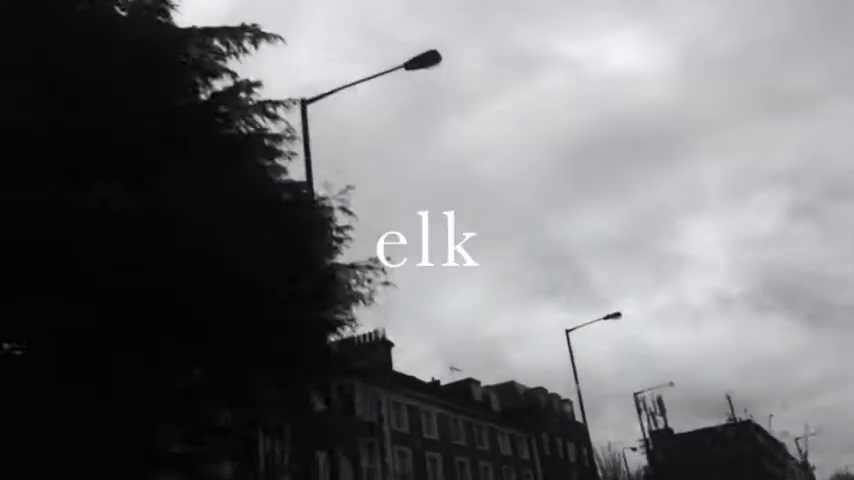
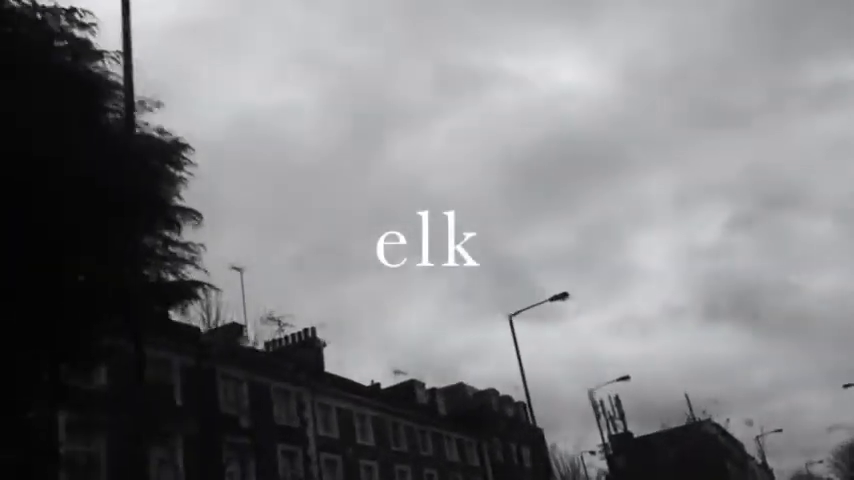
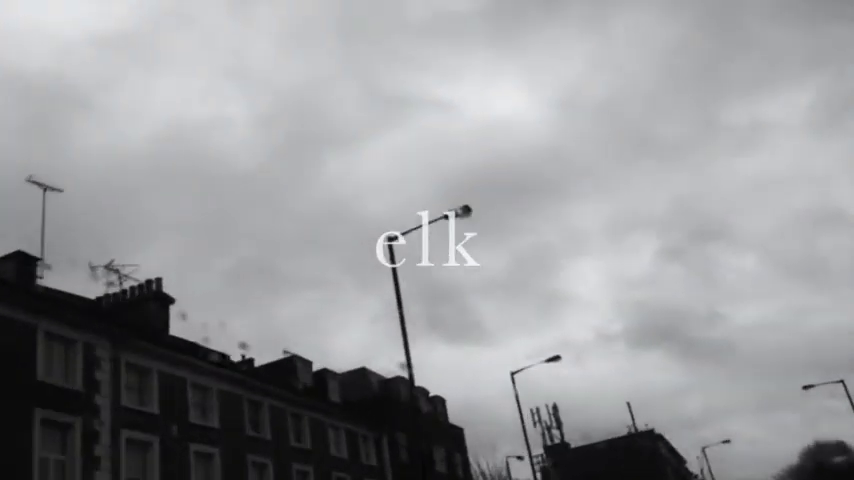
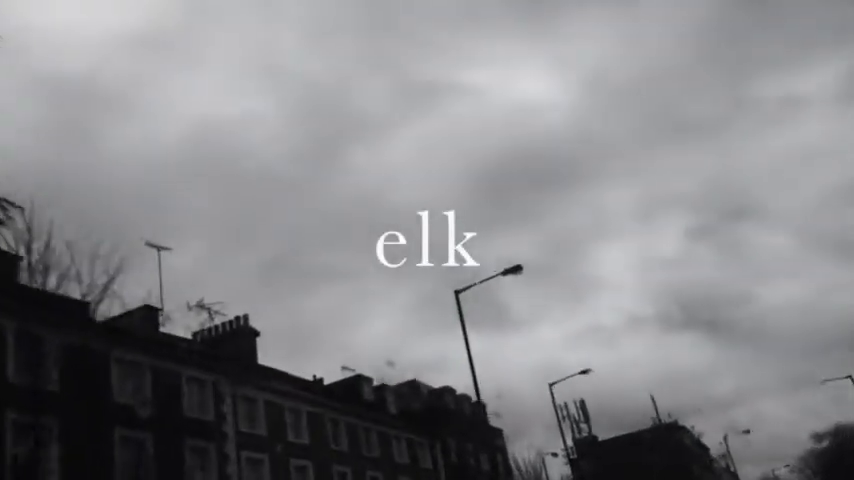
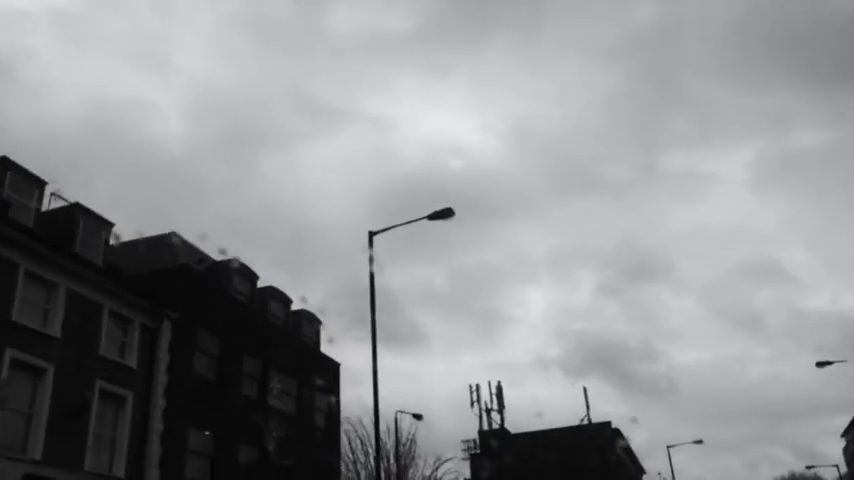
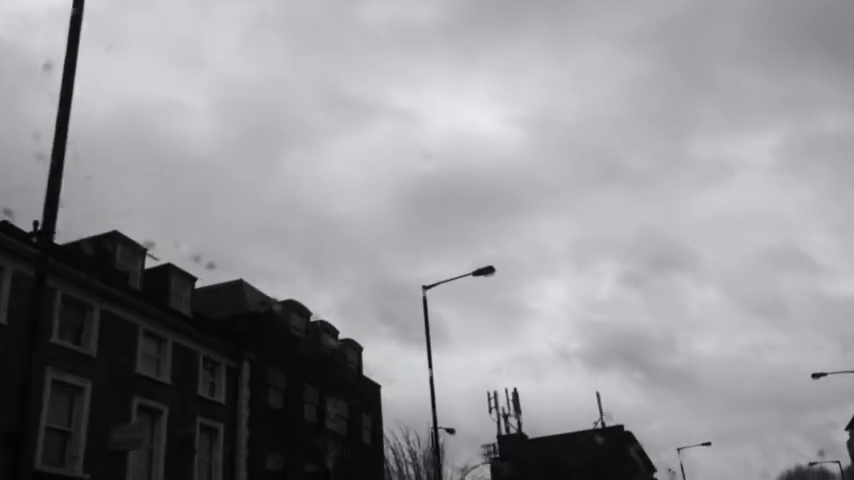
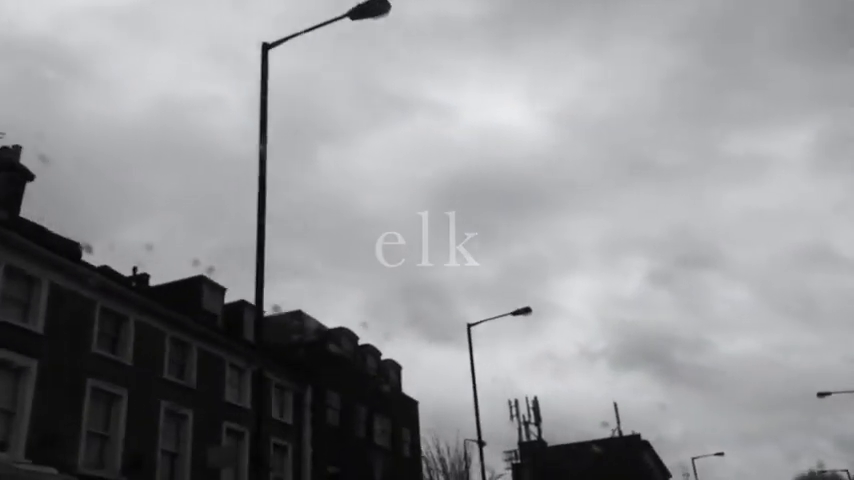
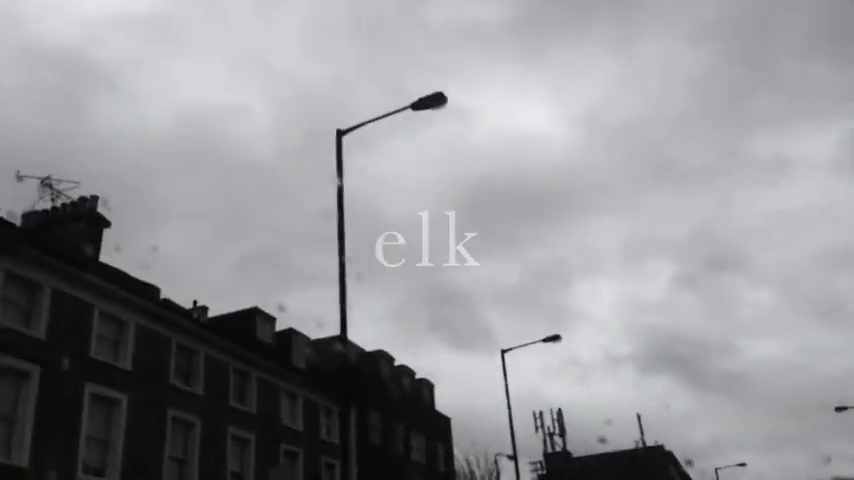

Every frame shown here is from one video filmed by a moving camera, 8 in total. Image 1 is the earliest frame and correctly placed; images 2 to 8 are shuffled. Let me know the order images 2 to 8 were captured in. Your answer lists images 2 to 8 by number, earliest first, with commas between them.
2, 4, 3, 8, 7, 6, 5
